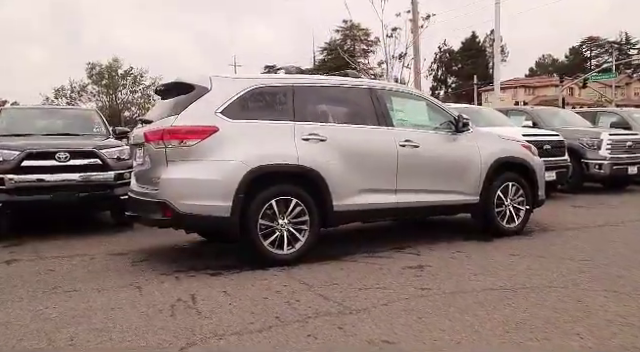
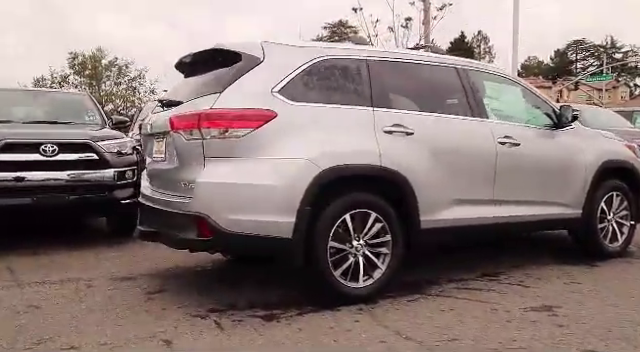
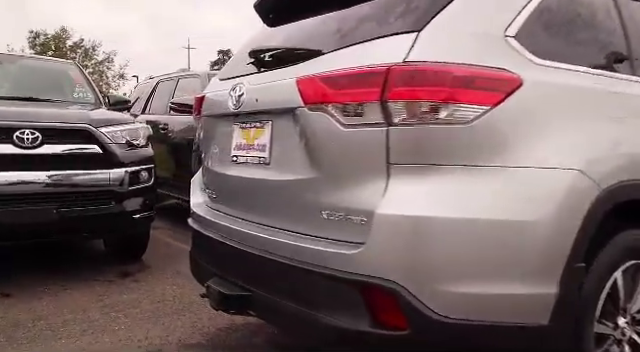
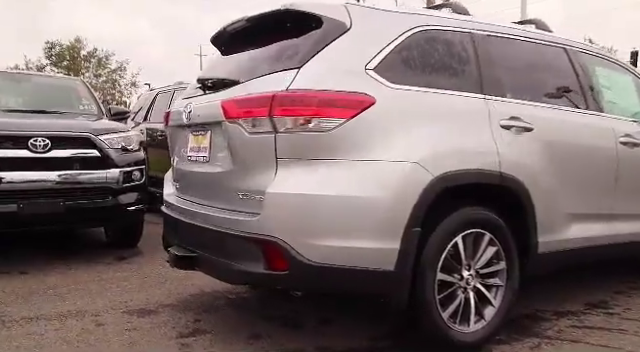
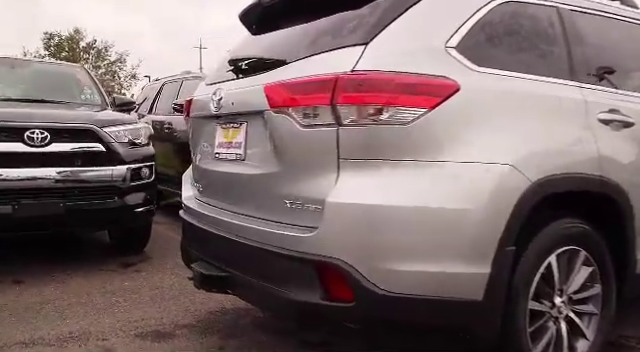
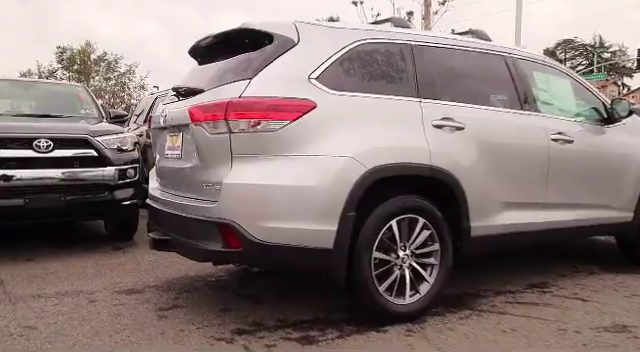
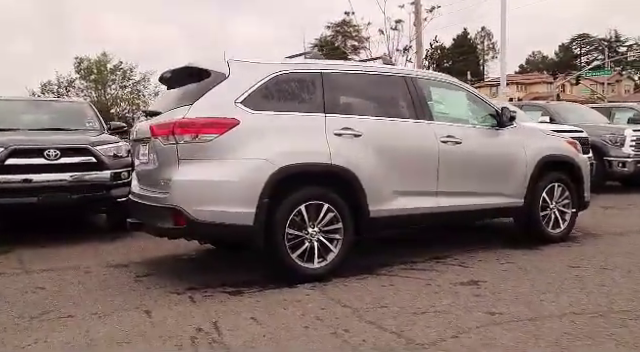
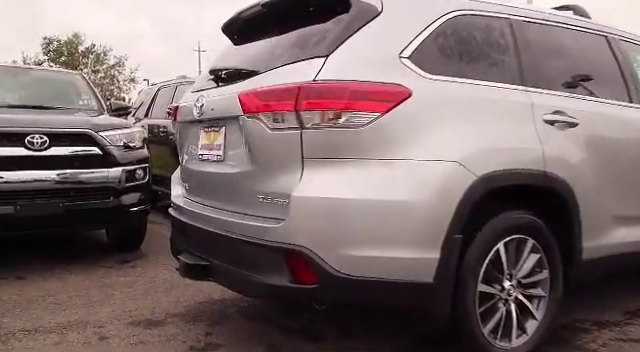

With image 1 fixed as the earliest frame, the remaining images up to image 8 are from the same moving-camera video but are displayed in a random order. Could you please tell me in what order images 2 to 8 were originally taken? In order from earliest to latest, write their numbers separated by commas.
7, 2, 6, 4, 8, 5, 3
